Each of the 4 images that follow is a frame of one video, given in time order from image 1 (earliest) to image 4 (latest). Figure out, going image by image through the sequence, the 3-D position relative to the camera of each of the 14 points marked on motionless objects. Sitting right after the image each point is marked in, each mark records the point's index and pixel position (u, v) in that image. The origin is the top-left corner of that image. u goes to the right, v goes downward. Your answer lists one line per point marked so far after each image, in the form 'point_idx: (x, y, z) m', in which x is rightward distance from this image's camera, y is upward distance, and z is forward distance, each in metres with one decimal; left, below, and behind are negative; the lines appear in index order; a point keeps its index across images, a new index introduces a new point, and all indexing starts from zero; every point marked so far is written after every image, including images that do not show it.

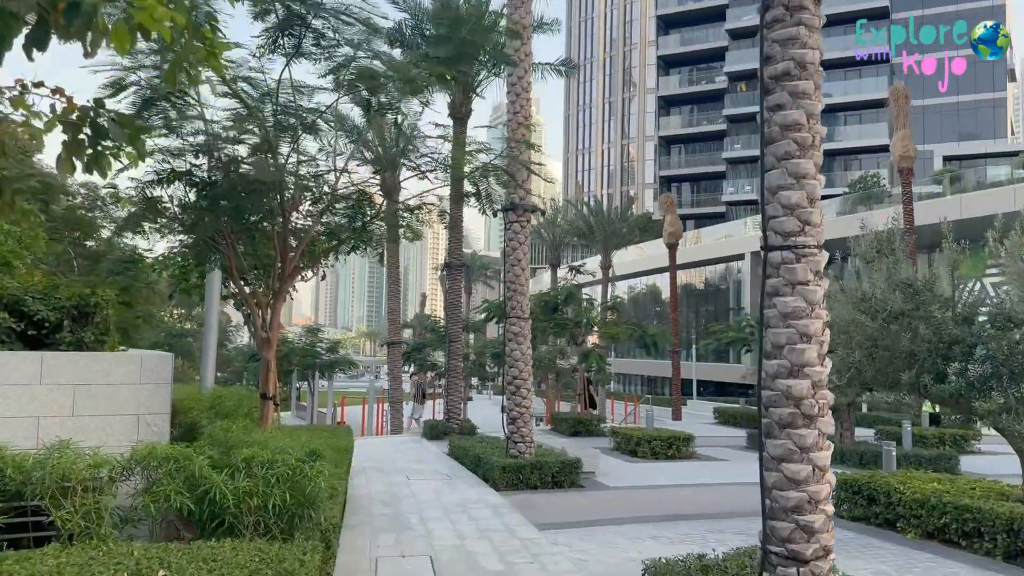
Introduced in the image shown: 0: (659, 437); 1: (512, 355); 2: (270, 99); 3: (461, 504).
0: (+3.1, -3.1, +17.8) m
1: (0.0, -1.1, +13.8) m
2: (-2.7, +2.1, +9.5) m
3: (-0.7, -2.9, +11.2) m
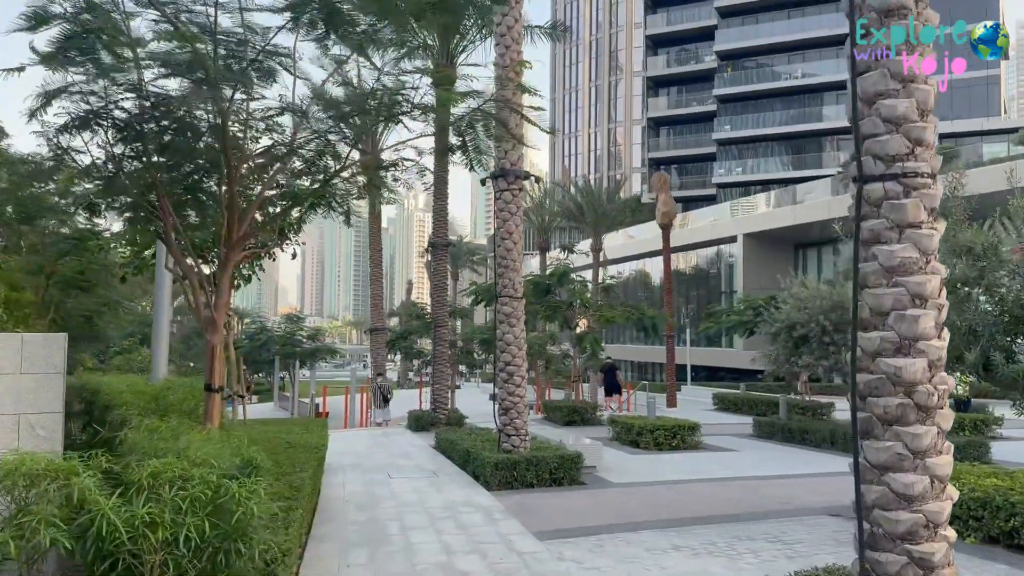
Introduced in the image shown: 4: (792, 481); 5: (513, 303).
0: (+2.9, -2.7, +16.5) m
1: (-0.1, -0.7, +12.4) m
2: (-2.8, +2.4, +8.0) m
3: (-0.7, -2.6, +9.8) m
4: (+4.1, -2.8, +12.4) m
5: (0.0, -0.2, +12.4) m
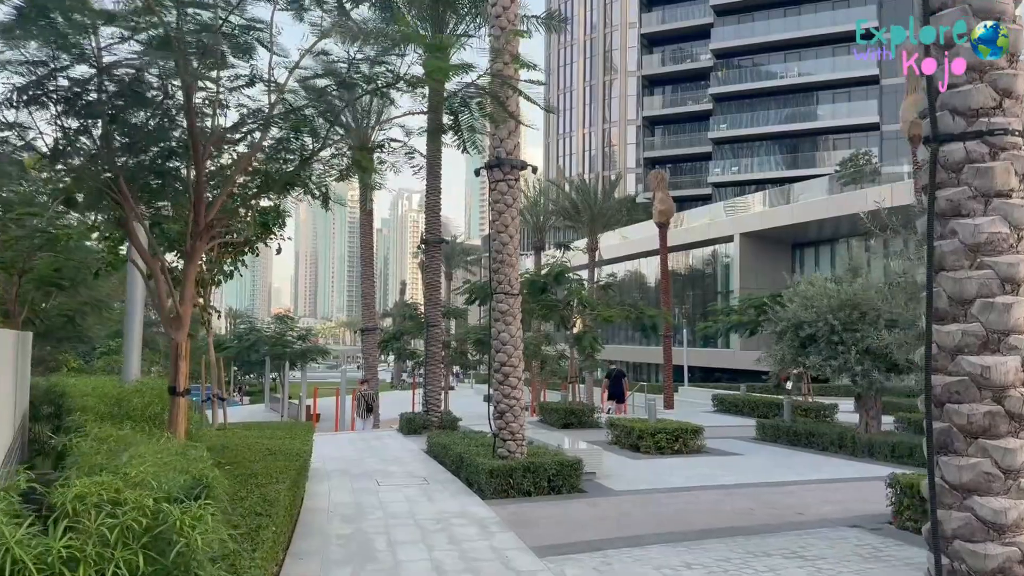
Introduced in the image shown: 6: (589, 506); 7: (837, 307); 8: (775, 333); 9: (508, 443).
0: (+2.8, -2.6, +15.8) m
1: (-0.2, -0.7, +11.7) m
2: (-2.8, +2.5, +7.3) m
3: (-0.8, -2.5, +9.1) m
4: (+4.0, -2.8, +11.8) m
5: (-0.1, -0.2, +11.7) m
6: (+0.9, -2.7, +10.4) m
7: (+5.9, -0.3, +15.5) m
8: (+5.3, -0.9, +17.0) m
9: (-0.1, -2.1, +11.4) m
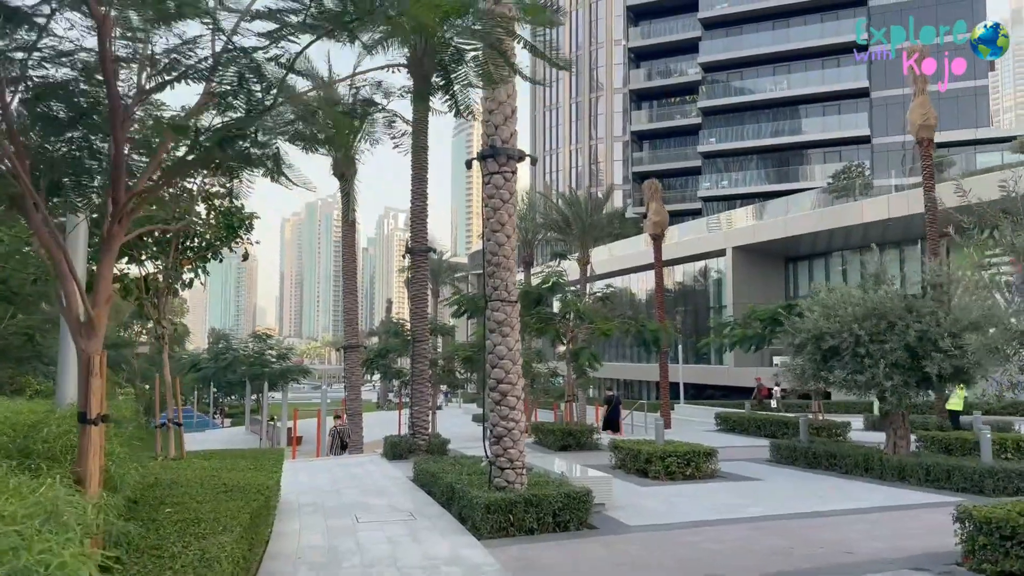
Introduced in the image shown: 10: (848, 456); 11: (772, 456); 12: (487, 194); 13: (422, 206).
0: (+2.8, -2.8, +14.4) m
1: (-0.2, -0.8, +10.2) m
2: (-2.8, +2.5, +5.9) m
3: (-0.8, -2.5, +7.6) m
4: (+4.0, -2.8, +10.4) m
5: (-0.1, -0.3, +10.2) m
6: (+1.0, -2.7, +9.0) m
7: (+5.8, -0.5, +14.2) m
8: (+5.1, -1.1, +15.6) m
9: (-0.1, -2.2, +9.9) m
10: (+6.0, -3.0, +15.1) m
11: (+5.3, -3.4, +17.2) m
12: (-0.3, +1.2, +10.5) m
13: (-2.0, +1.8, +18.9) m
